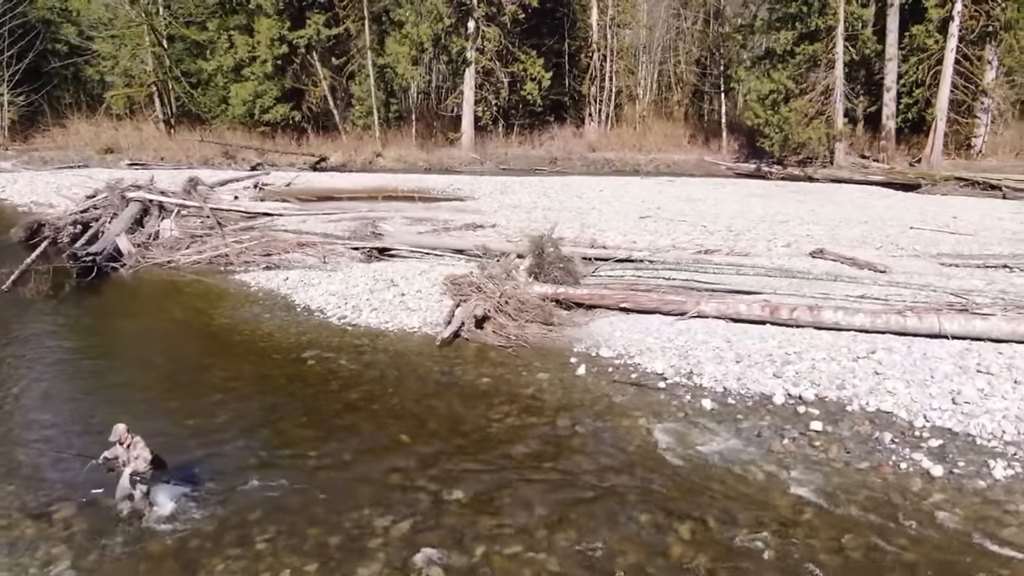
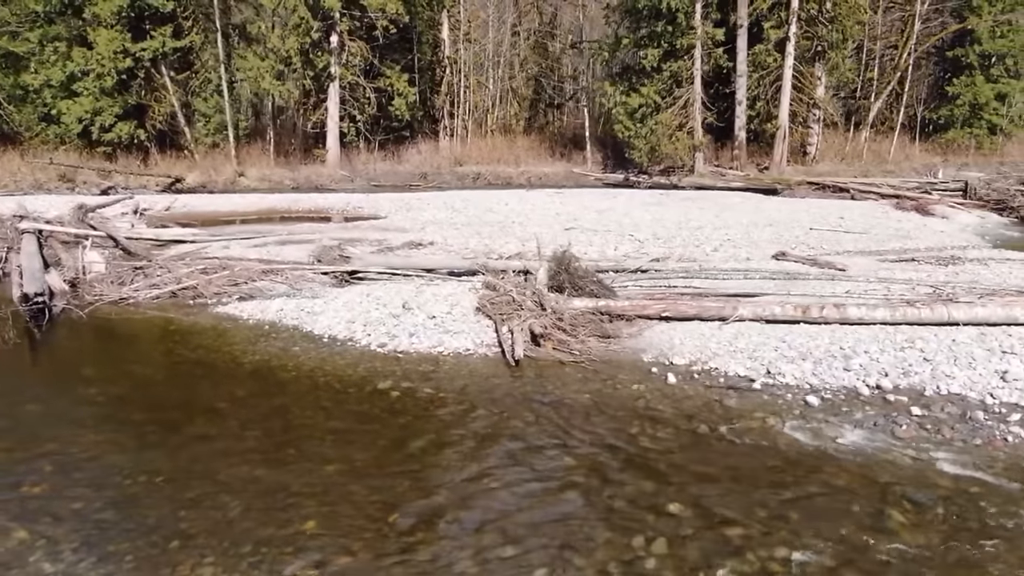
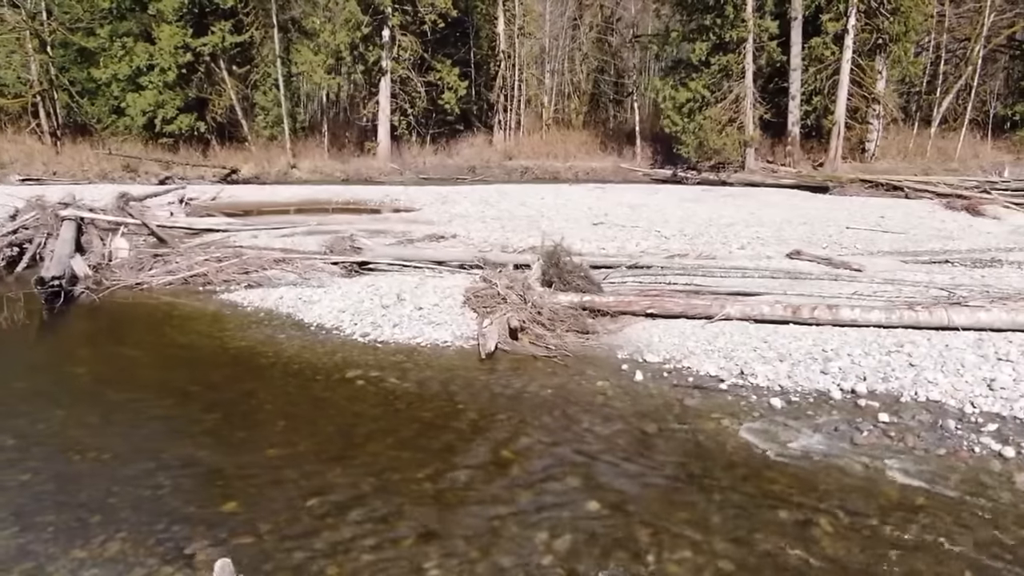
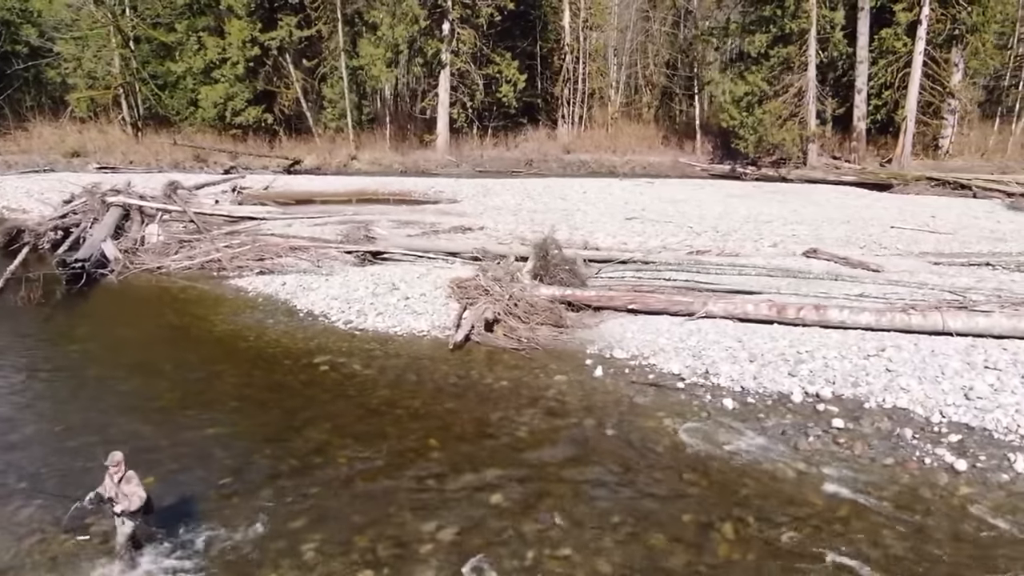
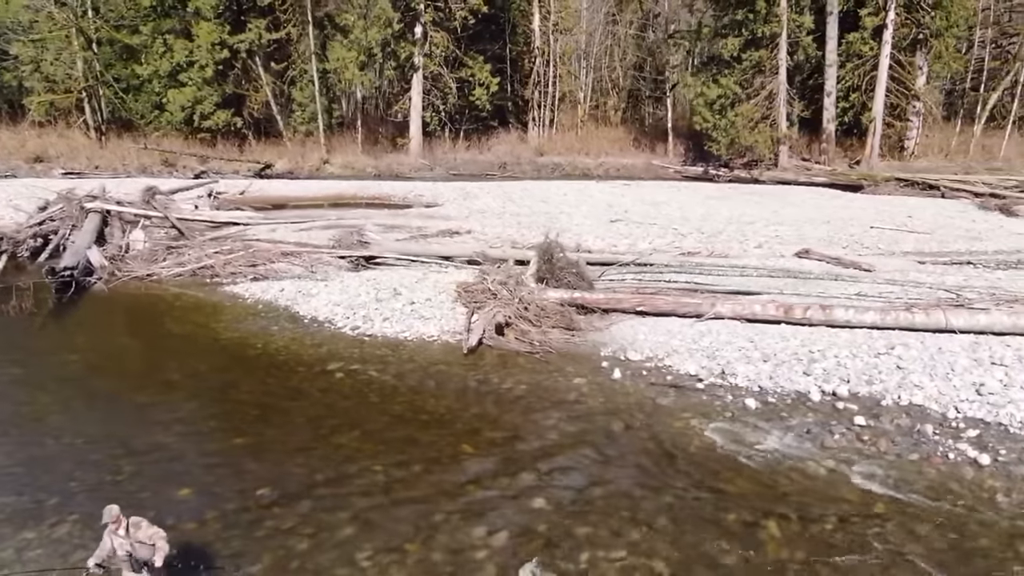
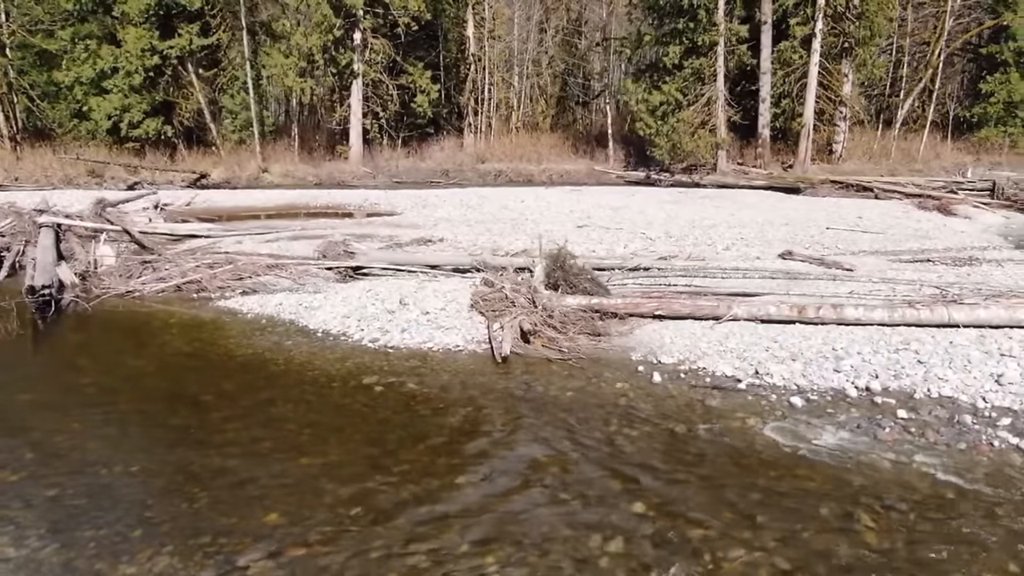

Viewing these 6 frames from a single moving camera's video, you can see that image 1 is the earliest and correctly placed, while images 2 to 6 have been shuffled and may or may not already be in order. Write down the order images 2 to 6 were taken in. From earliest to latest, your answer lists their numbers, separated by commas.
4, 5, 3, 6, 2
